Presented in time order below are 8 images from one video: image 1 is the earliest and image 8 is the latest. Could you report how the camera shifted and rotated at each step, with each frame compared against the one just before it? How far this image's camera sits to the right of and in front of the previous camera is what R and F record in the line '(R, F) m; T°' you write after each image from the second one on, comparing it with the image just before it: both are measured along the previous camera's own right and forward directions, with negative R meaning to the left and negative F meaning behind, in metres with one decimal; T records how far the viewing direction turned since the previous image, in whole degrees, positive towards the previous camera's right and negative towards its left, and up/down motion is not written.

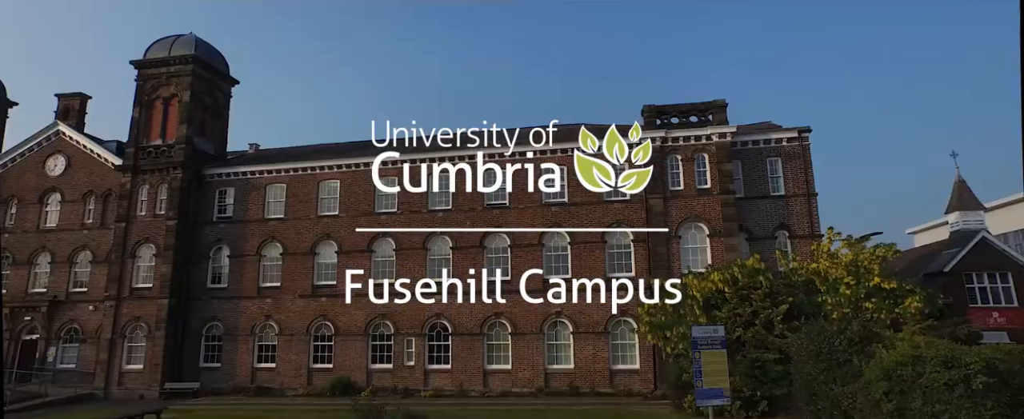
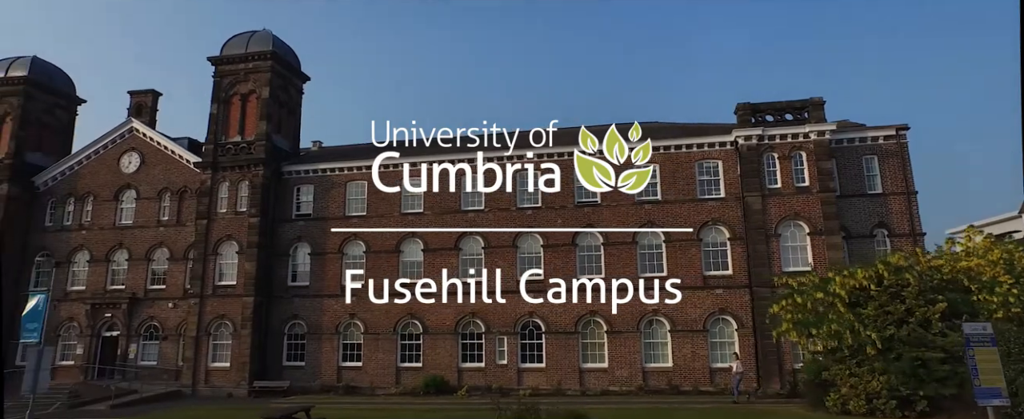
(-3.8, +0.2) m; 0°
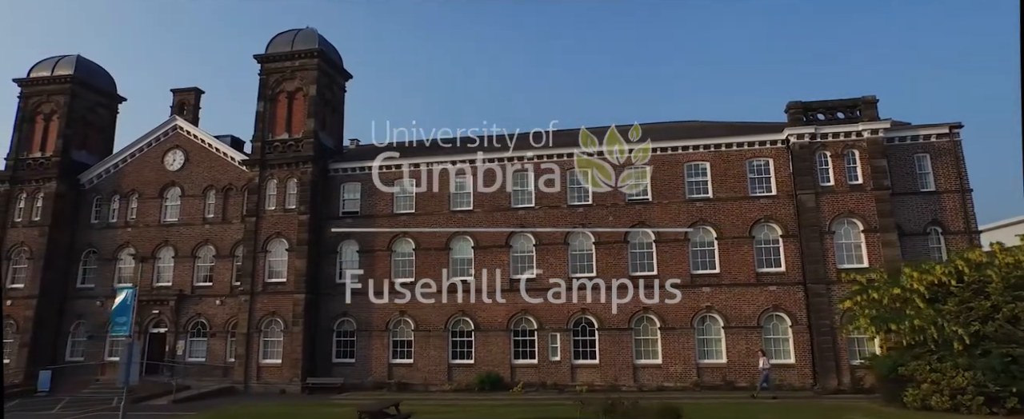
(-2.2, -0.1) m; 0°
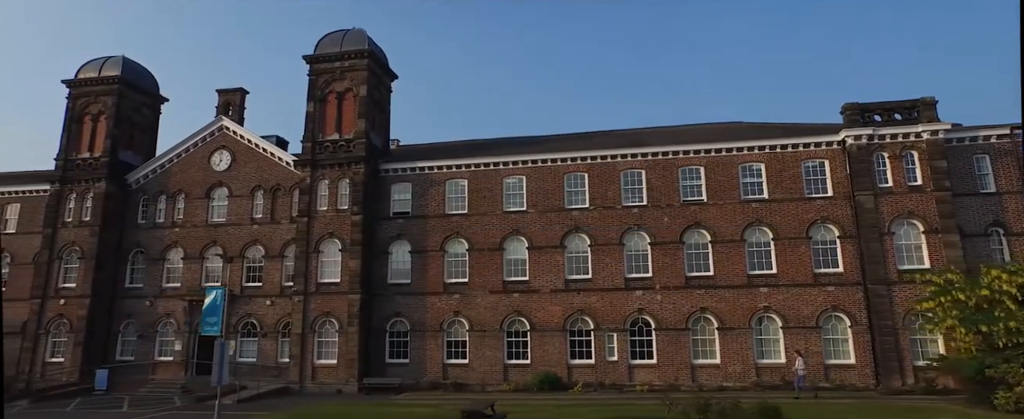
(-2.4, 0.0) m; 0°
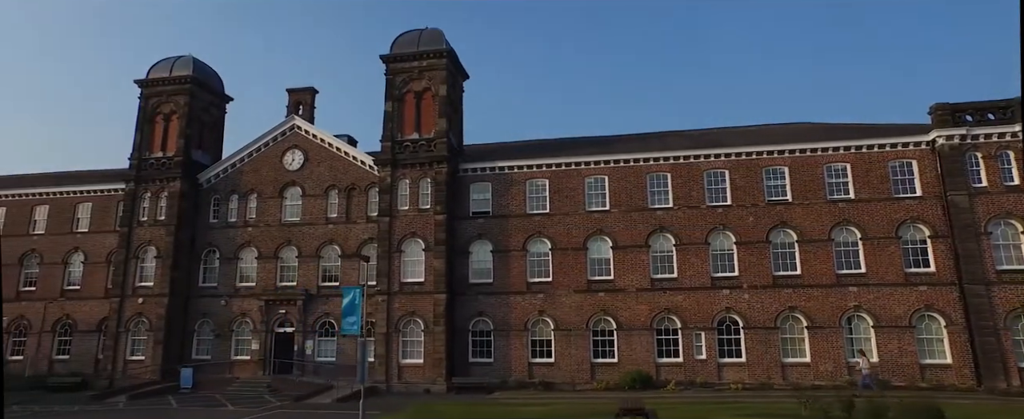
(-3.8, -0.1) m; 0°
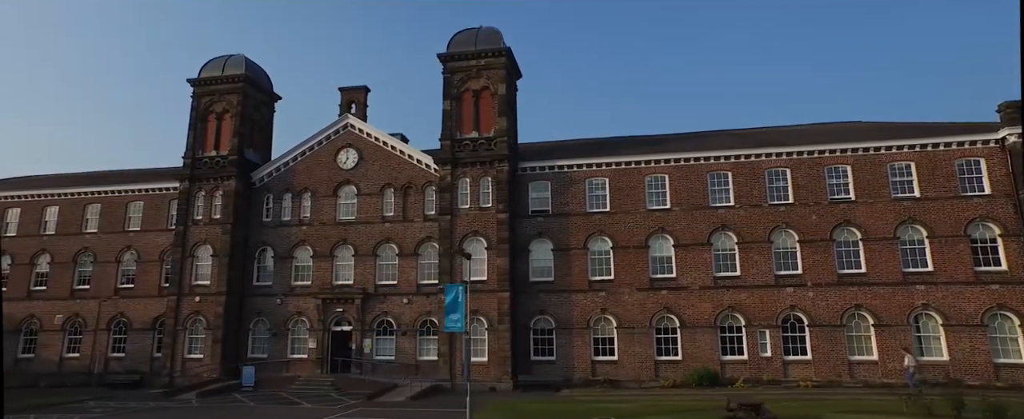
(-2.8, 0.0) m; 0°
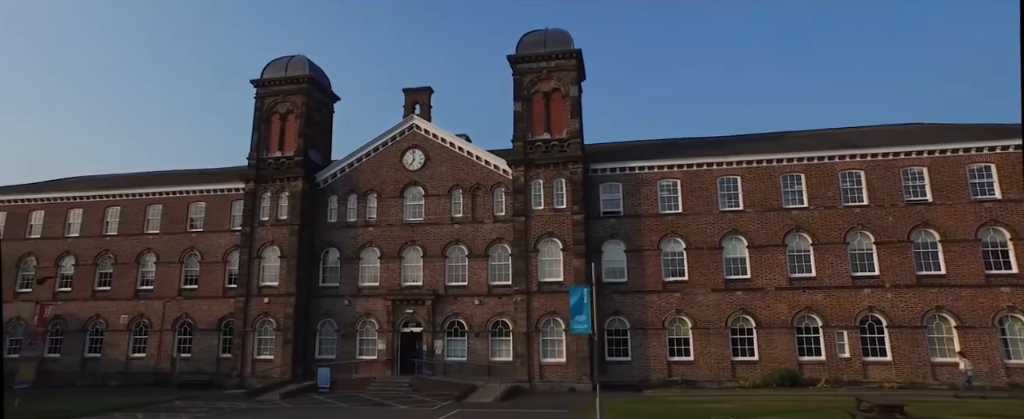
(-3.5, -0.1) m; 0°
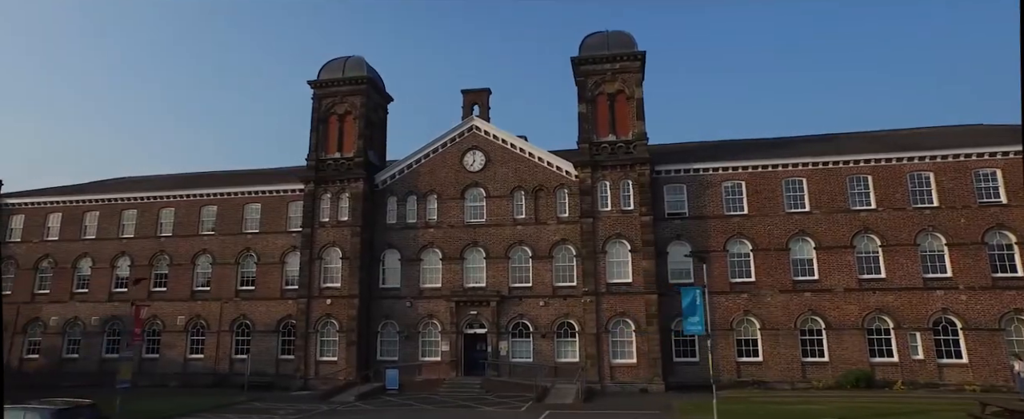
(-3.1, 0.0) m; 0°
